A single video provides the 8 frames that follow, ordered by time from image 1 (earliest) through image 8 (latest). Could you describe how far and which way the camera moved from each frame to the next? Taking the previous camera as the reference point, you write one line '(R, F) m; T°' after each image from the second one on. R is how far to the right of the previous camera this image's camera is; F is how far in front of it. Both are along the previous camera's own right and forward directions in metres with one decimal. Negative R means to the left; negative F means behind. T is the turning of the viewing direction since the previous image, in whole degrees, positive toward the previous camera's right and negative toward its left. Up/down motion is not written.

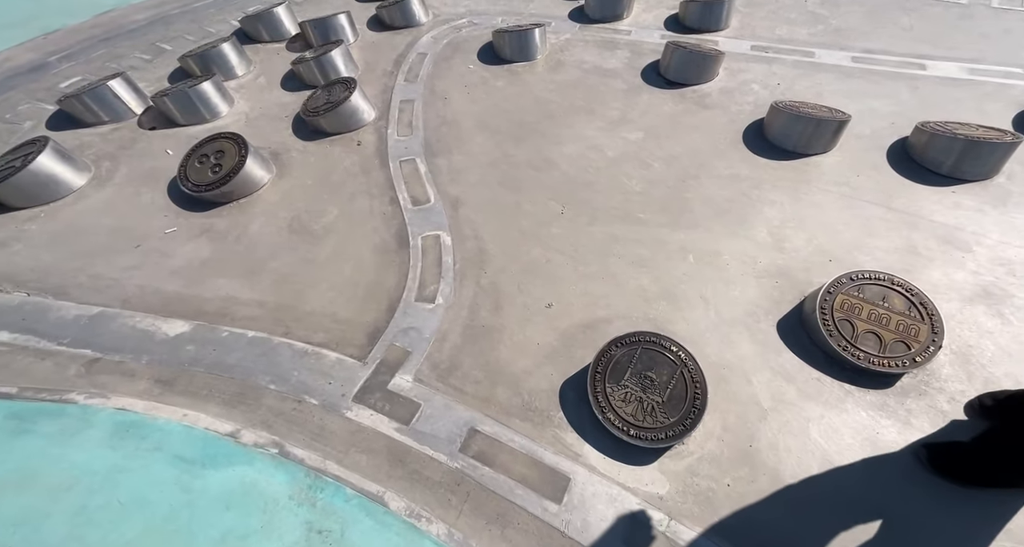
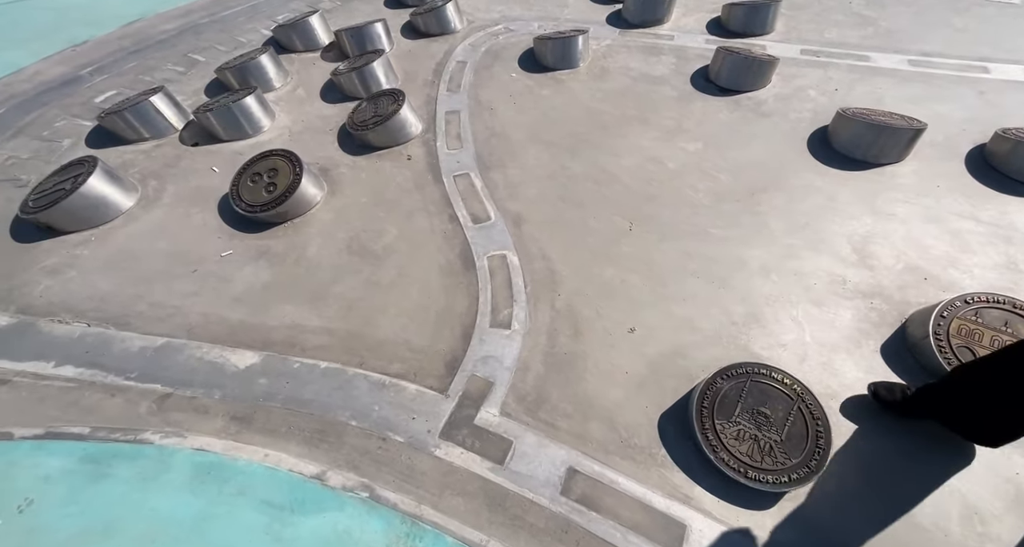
(-1.2, +0.3) m; 0°
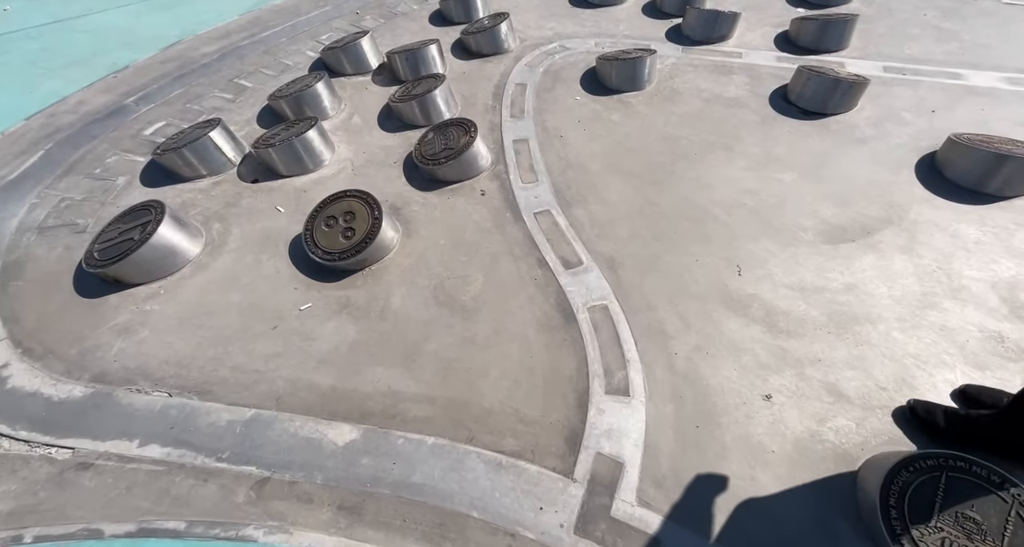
(-1.6, +0.6) m; -1°
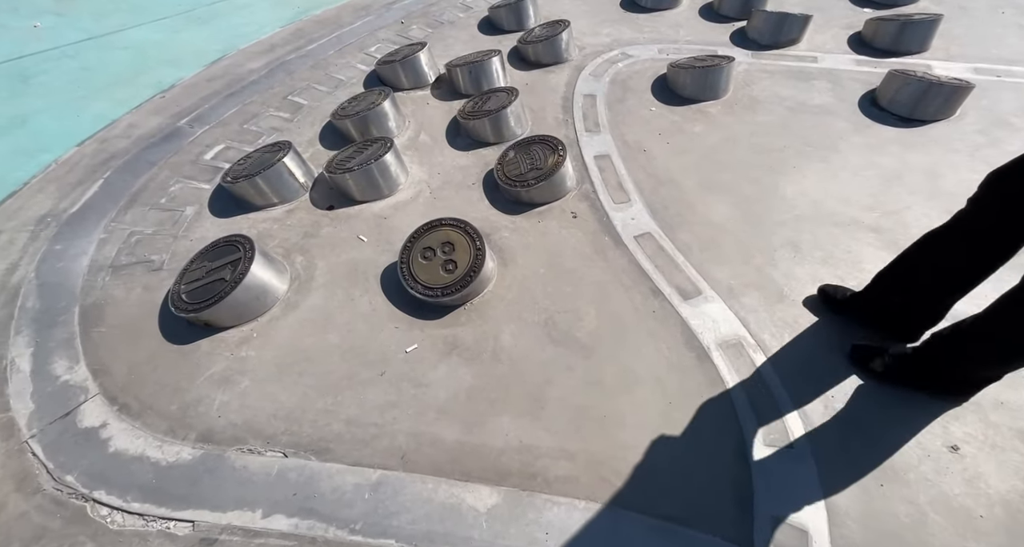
(-1.8, +0.5) m; 0°
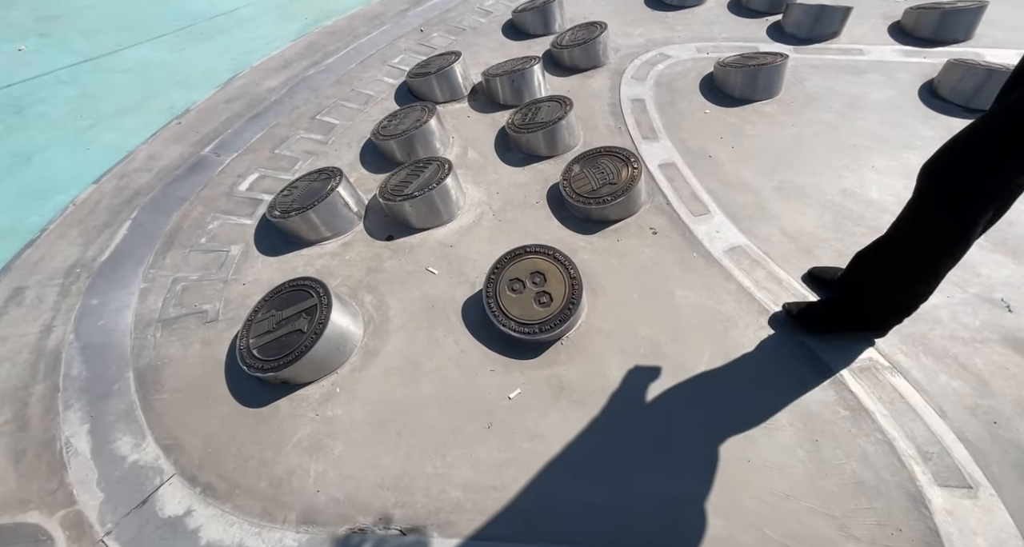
(-1.7, +0.6) m; +2°
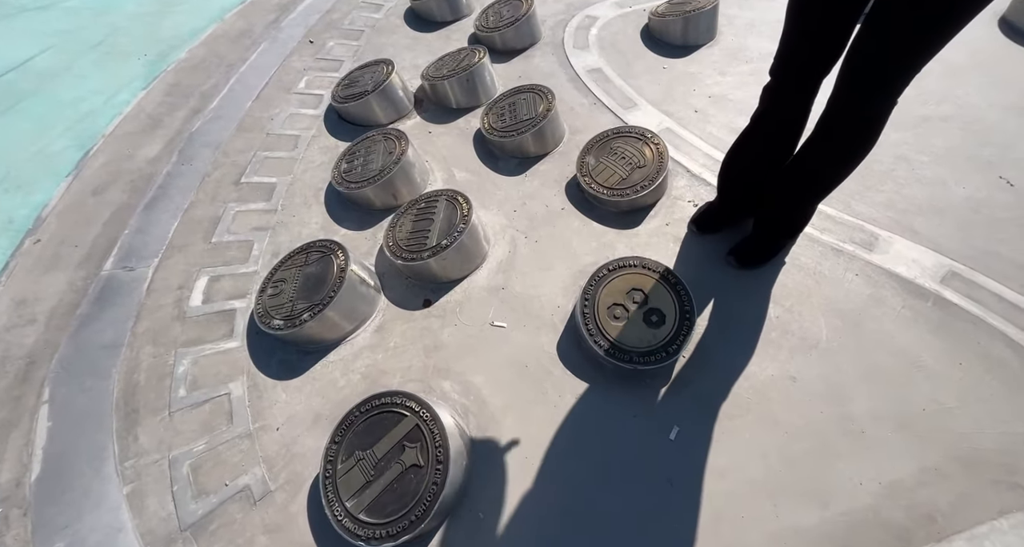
(-2.4, +1.4) m; +13°
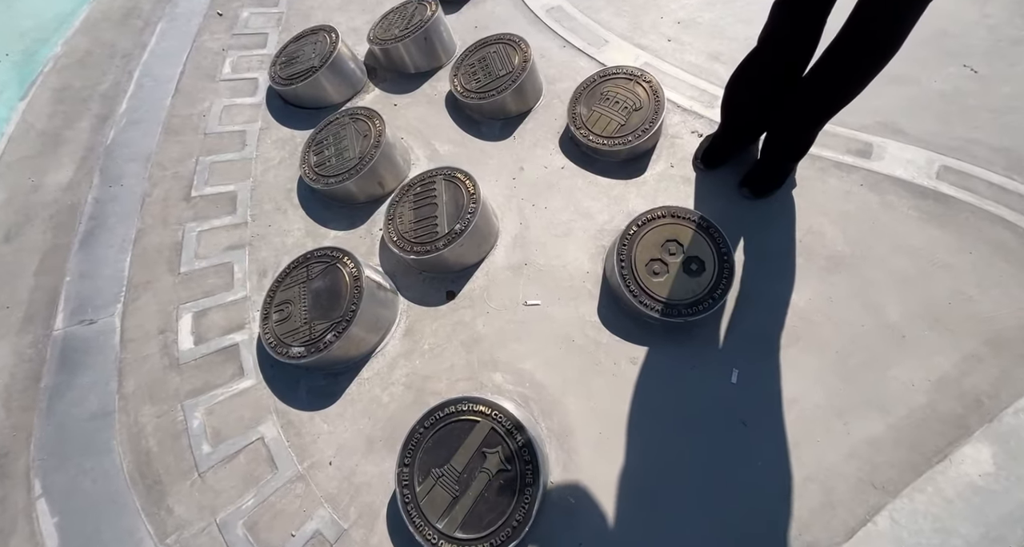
(-1.0, +0.5) m; +6°
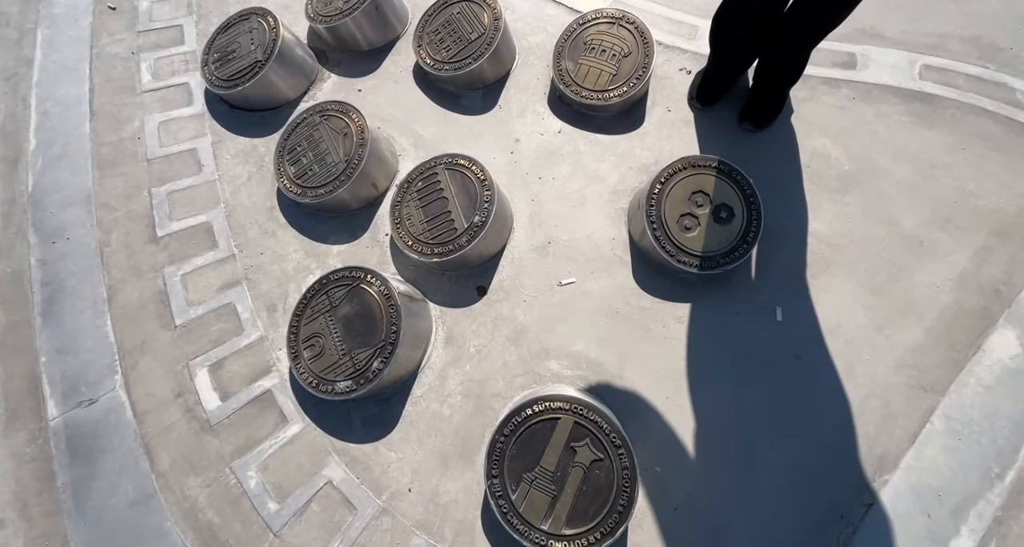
(-0.9, +0.3) m; +5°
